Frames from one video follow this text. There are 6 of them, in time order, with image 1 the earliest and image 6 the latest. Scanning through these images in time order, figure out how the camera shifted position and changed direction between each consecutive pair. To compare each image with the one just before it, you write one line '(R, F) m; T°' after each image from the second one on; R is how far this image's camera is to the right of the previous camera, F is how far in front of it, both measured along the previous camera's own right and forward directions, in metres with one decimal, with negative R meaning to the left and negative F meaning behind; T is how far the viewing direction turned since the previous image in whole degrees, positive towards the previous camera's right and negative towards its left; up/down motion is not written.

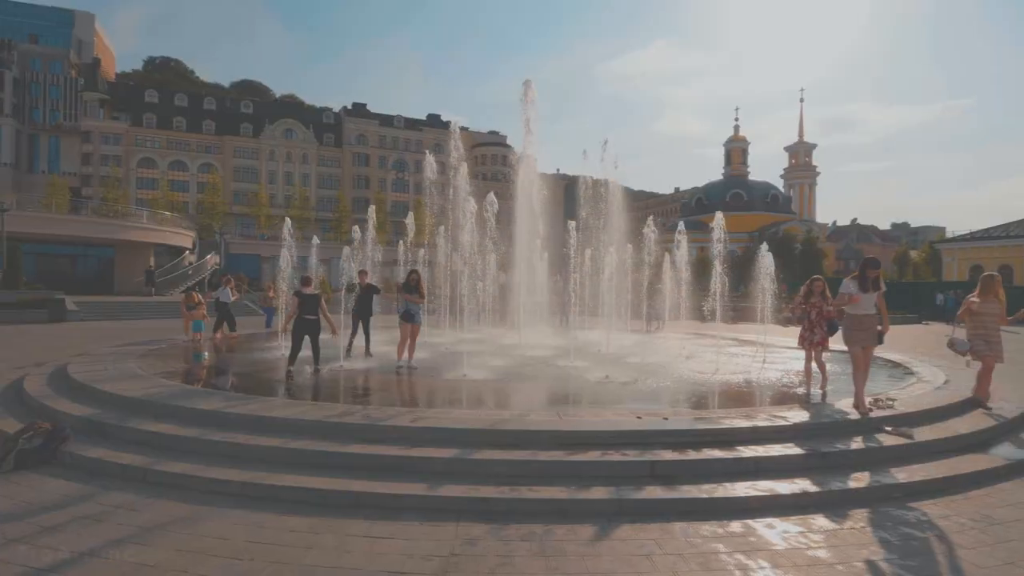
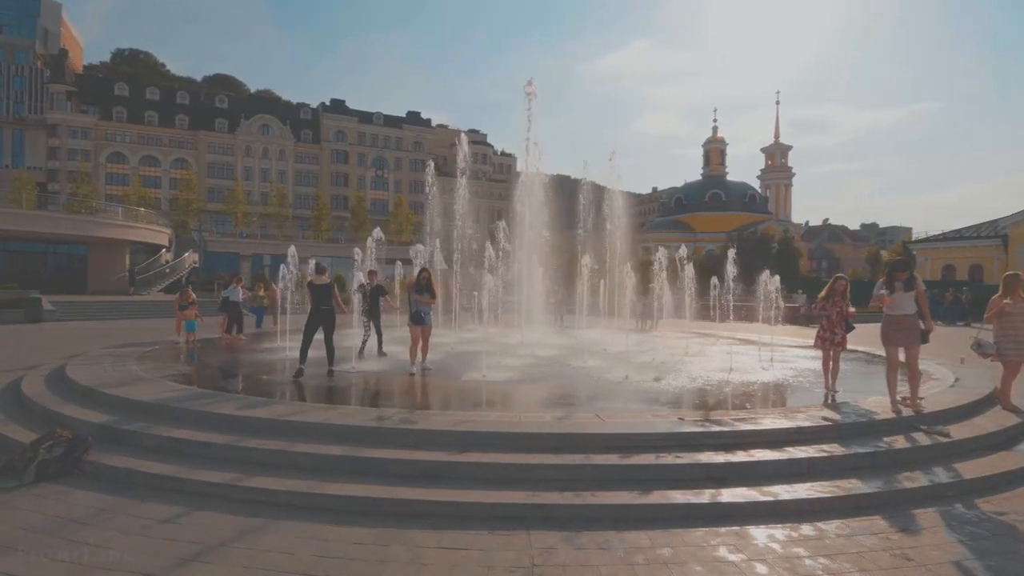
(-0.6, +0.2) m; +3°
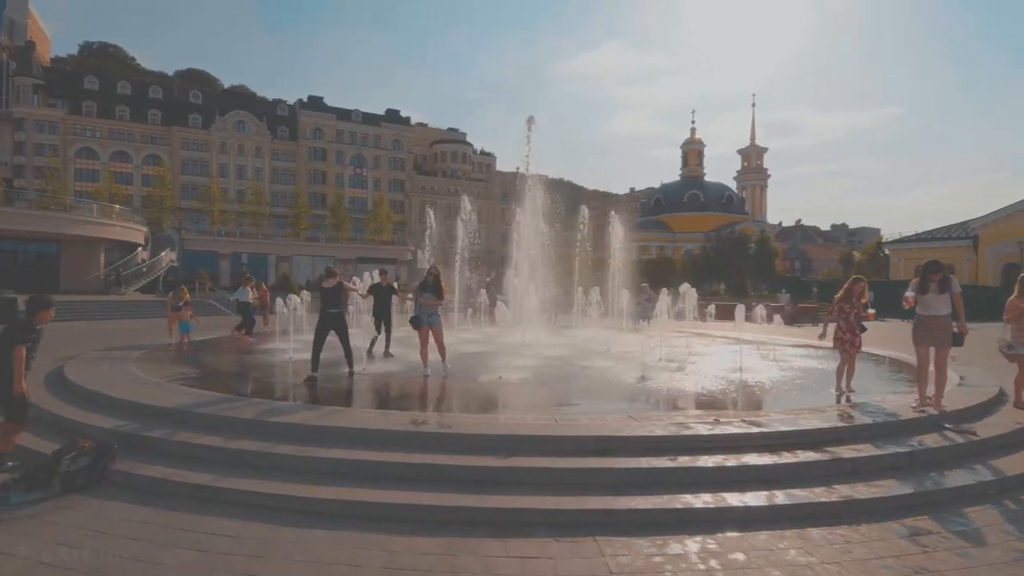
(-0.6, +0.1) m; +2°
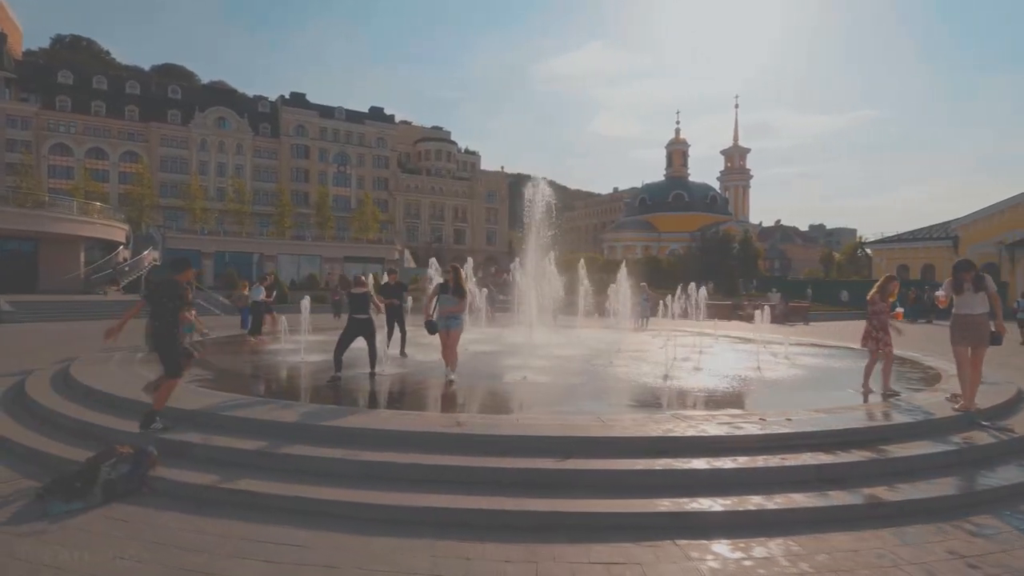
(-0.6, +0.1) m; +2°
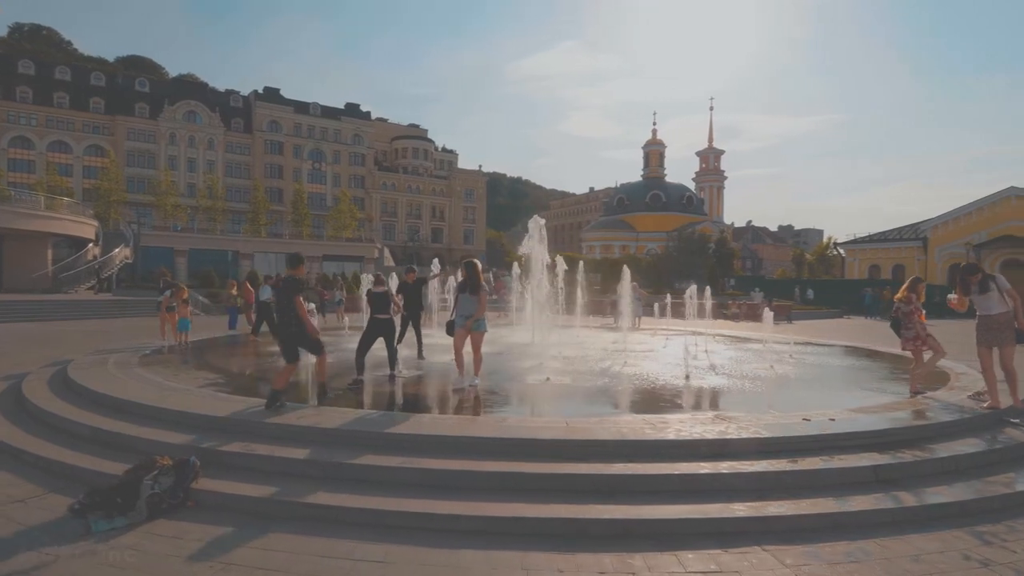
(-0.7, +0.2) m; +3°
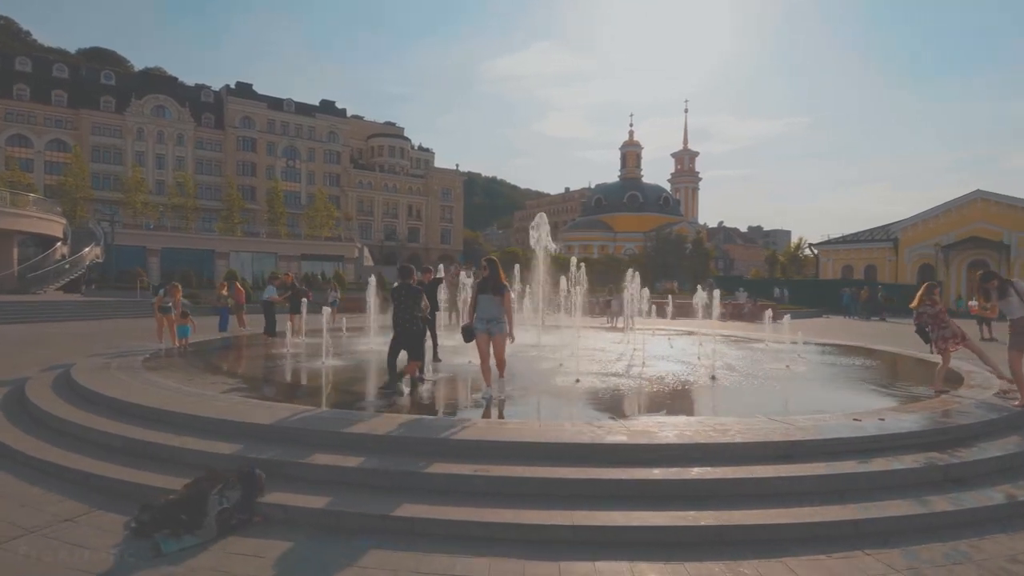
(-0.8, +0.2) m; +3°
